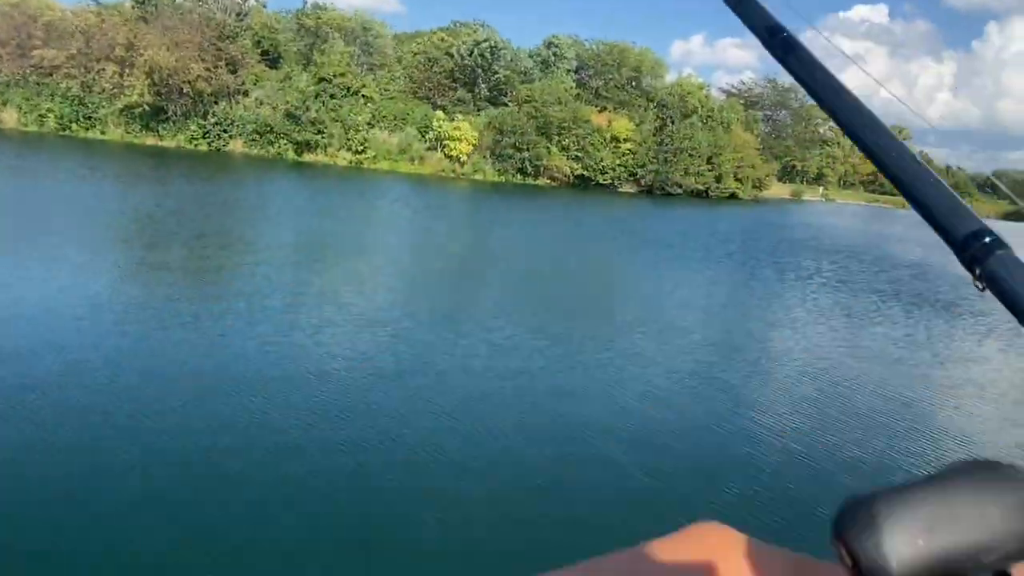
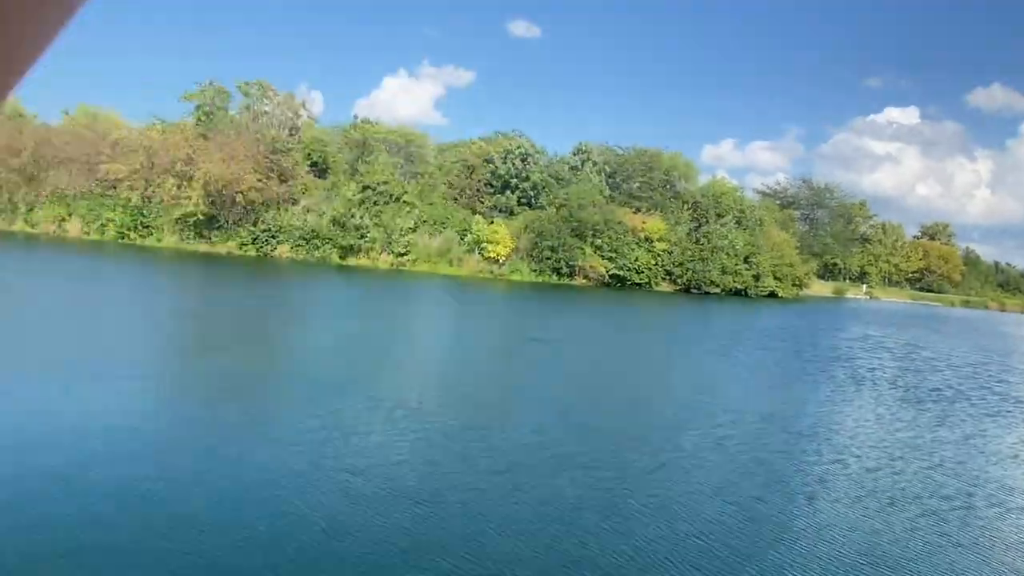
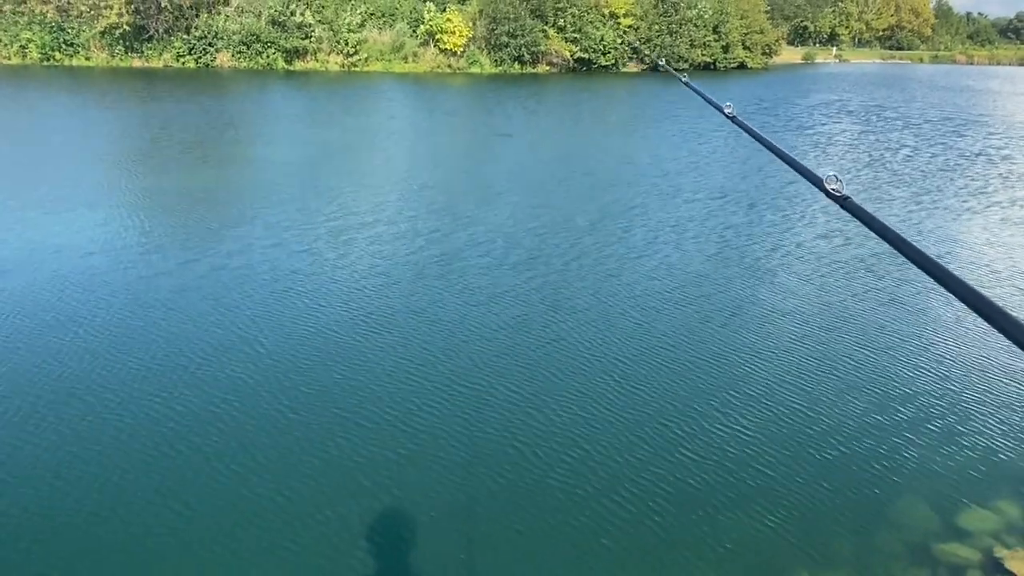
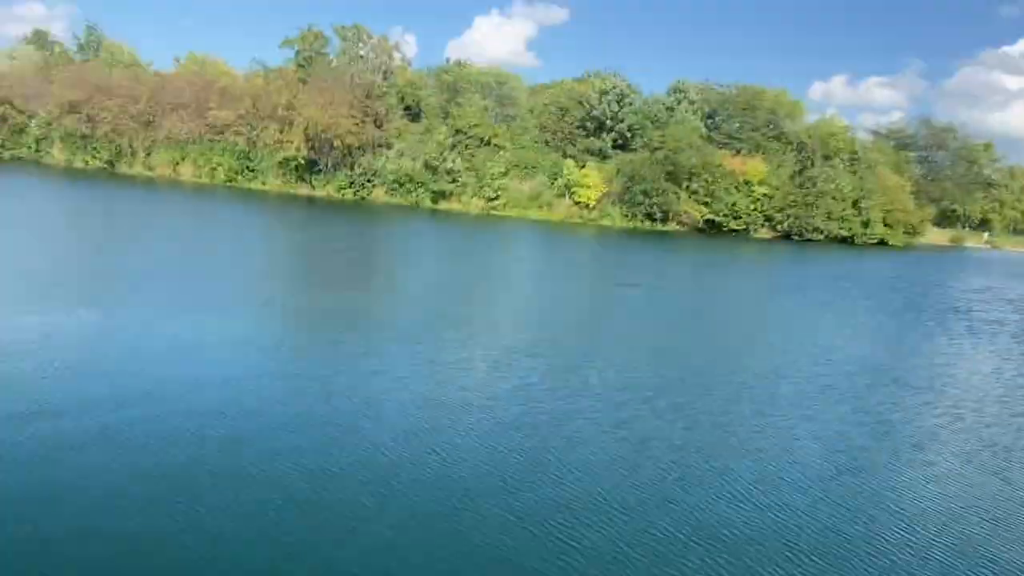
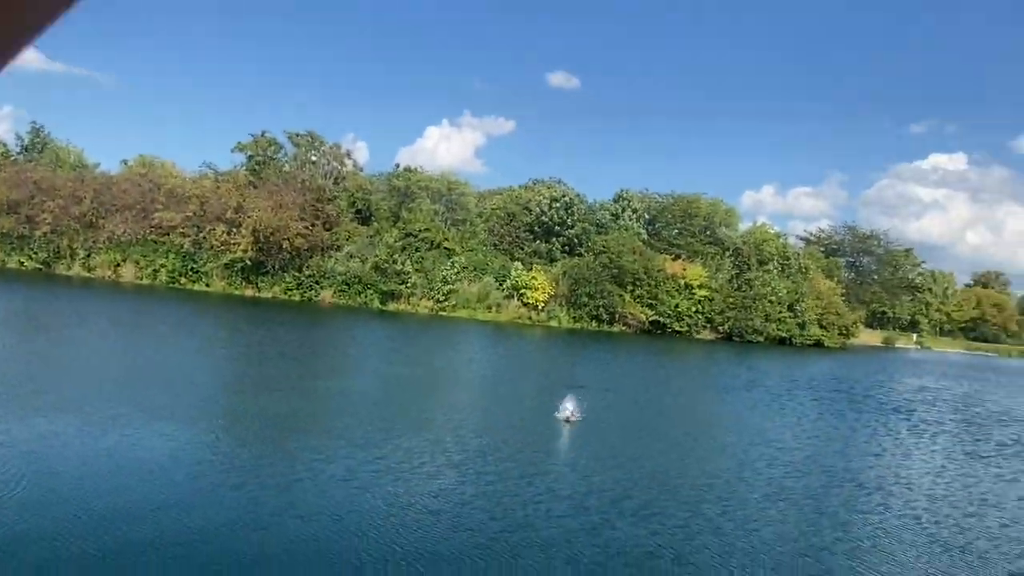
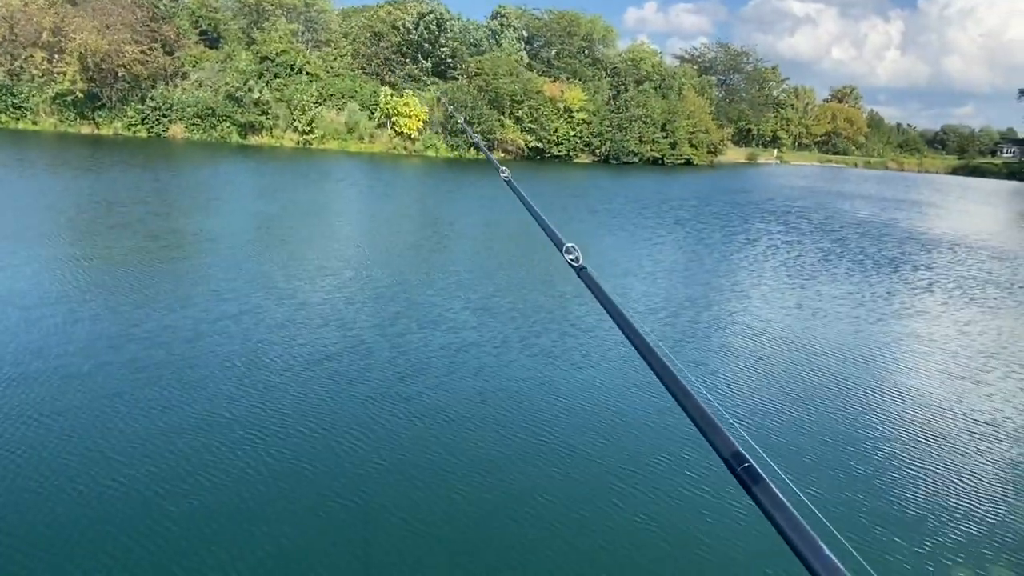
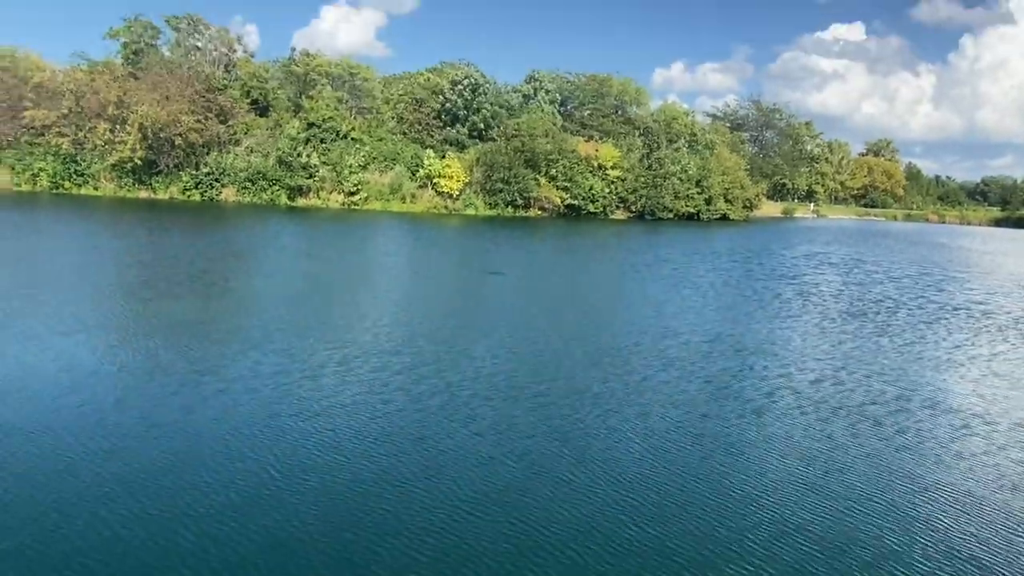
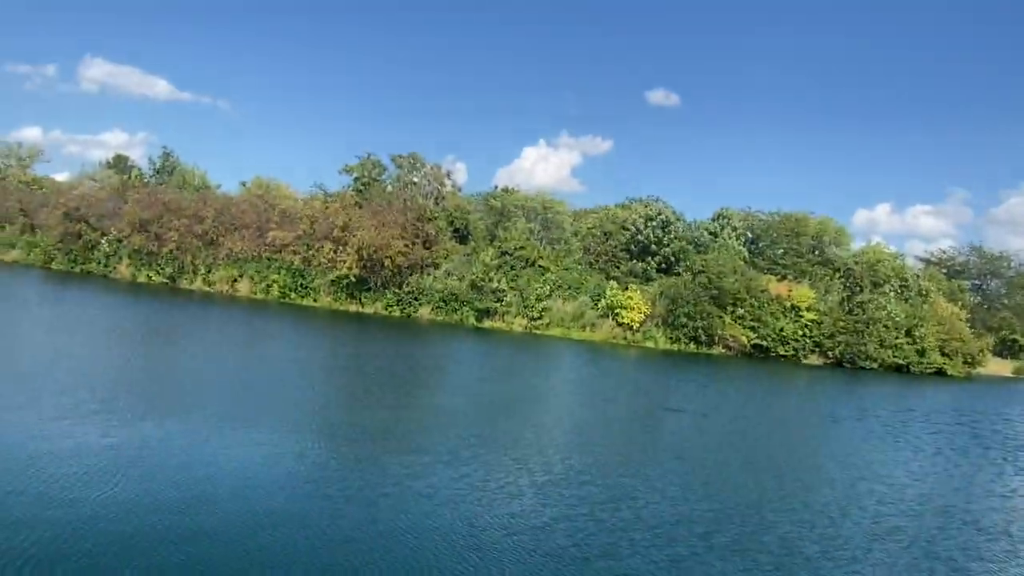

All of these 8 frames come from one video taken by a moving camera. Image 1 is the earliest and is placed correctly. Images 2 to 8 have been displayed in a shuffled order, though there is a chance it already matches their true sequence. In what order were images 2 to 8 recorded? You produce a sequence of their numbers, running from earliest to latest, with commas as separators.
6, 3, 7, 2, 4, 8, 5
